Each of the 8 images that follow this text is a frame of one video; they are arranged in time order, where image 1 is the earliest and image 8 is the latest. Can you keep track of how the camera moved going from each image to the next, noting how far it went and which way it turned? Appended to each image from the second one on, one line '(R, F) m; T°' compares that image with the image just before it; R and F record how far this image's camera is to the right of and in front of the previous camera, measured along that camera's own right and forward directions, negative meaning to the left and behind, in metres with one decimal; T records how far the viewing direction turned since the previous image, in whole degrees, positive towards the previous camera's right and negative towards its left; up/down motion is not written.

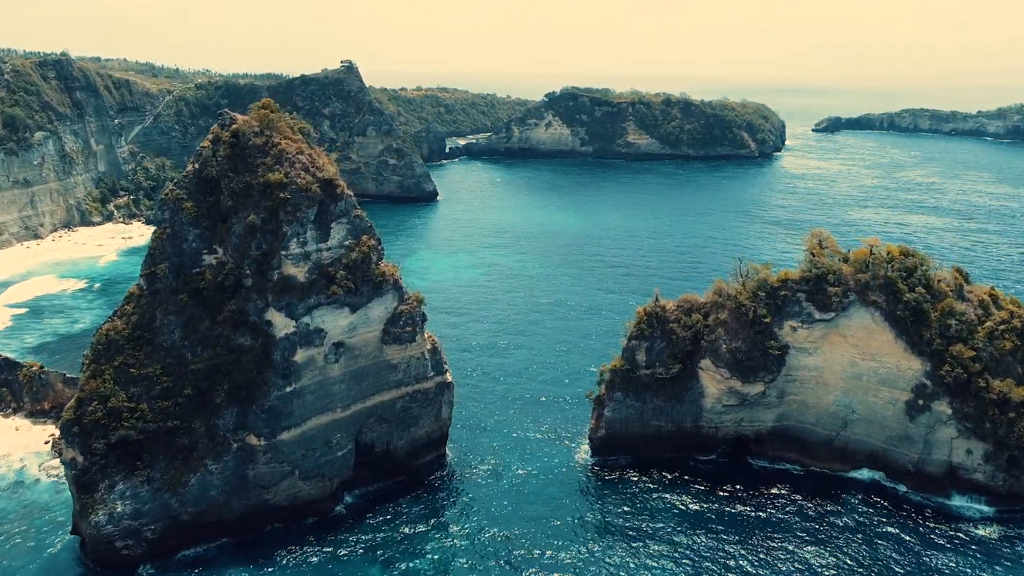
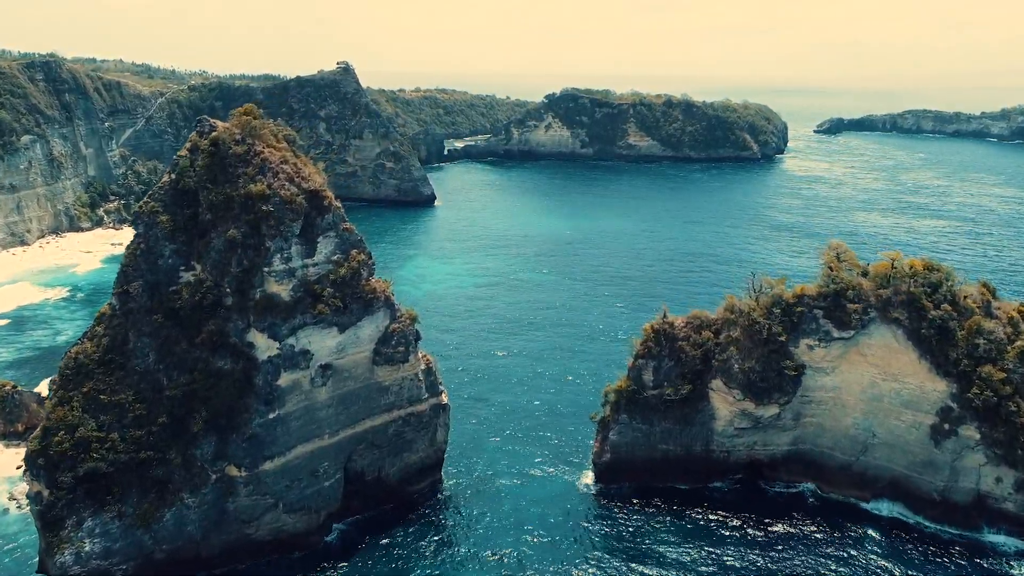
(0.0, +2.6) m; 0°
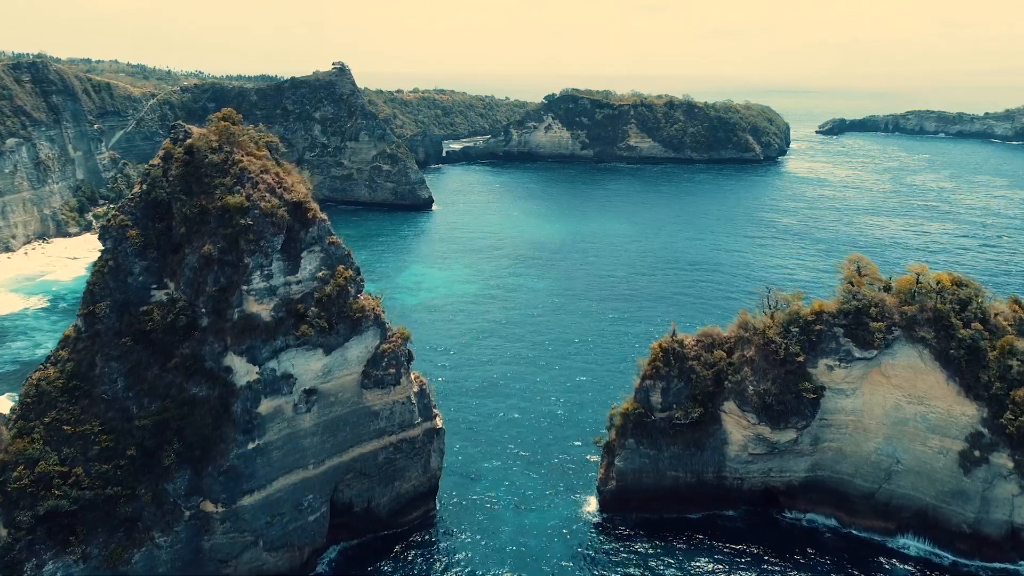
(0.0, +2.7) m; 0°
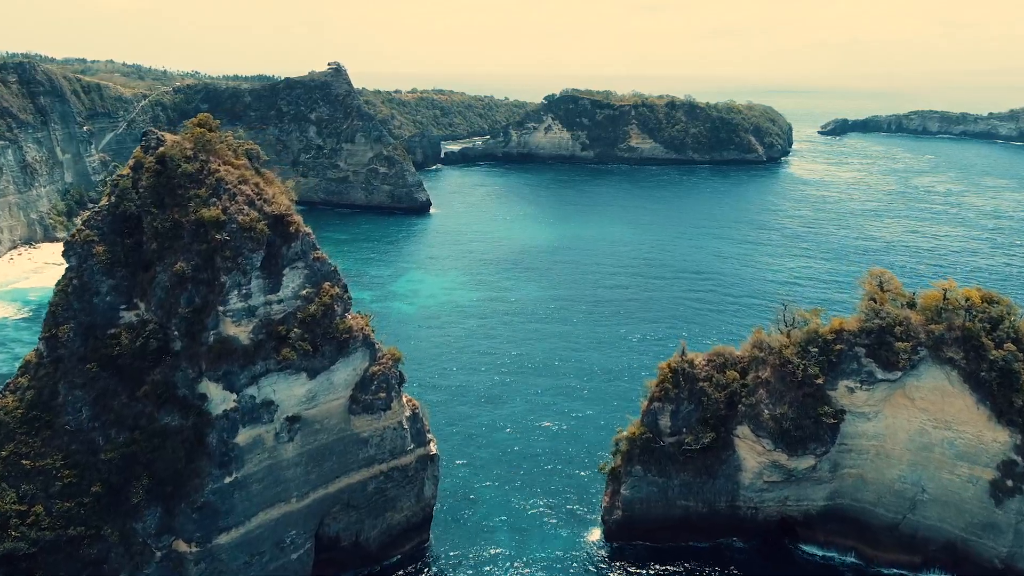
(0.0, +2.6) m; 0°
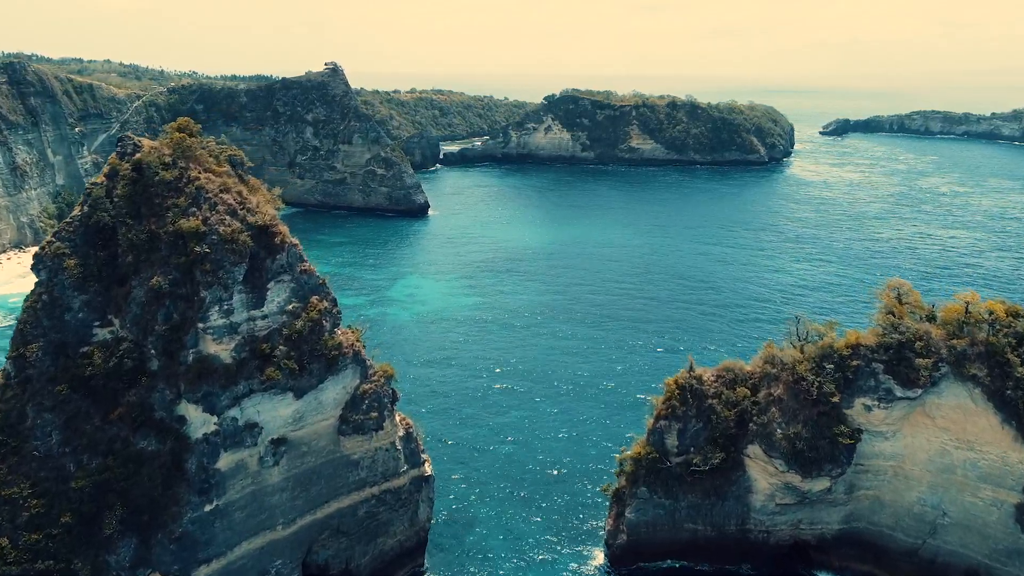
(0.0, +1.9) m; 0°
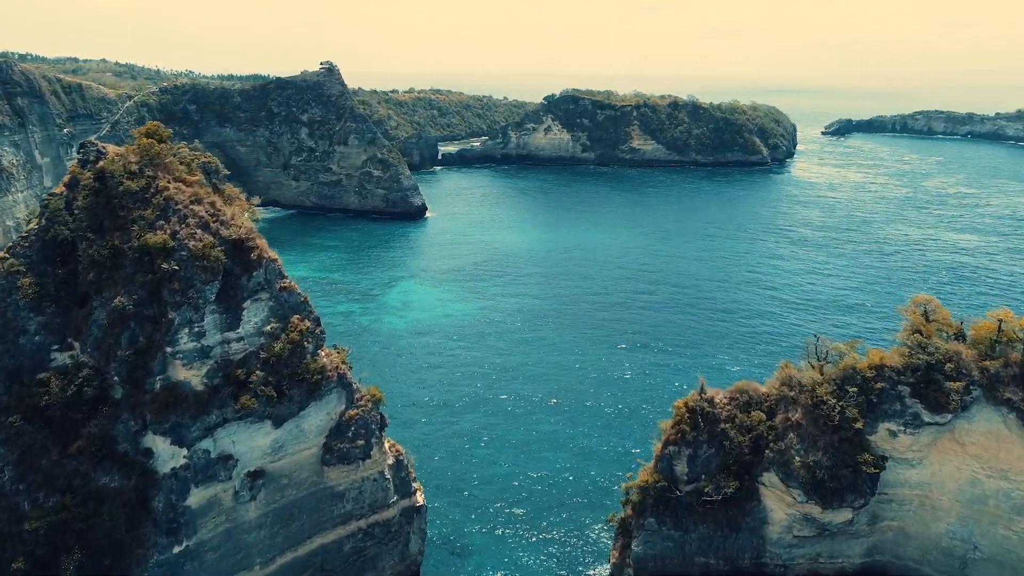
(+0.1, +2.5) m; 0°
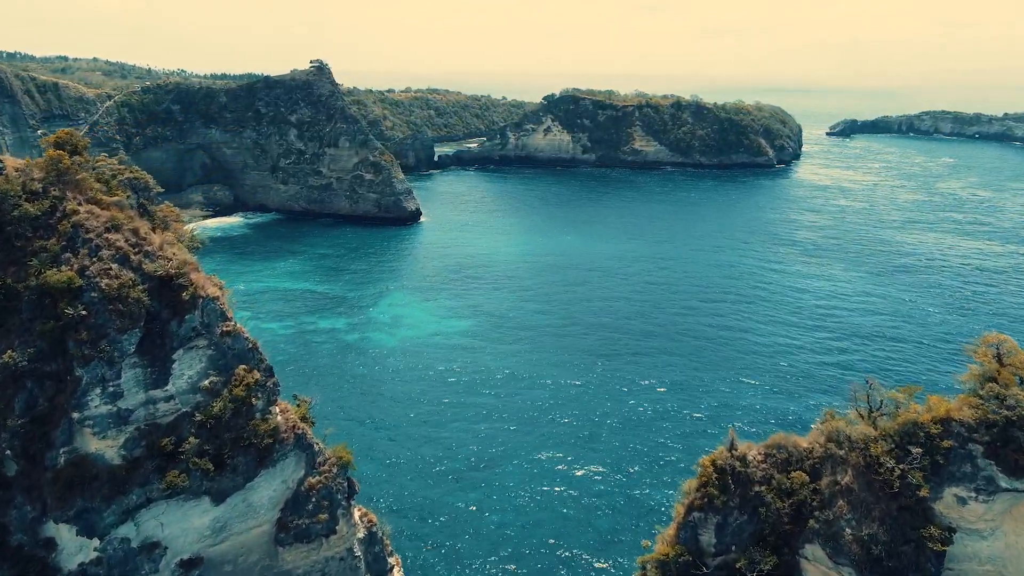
(+0.1, +5.3) m; 0°
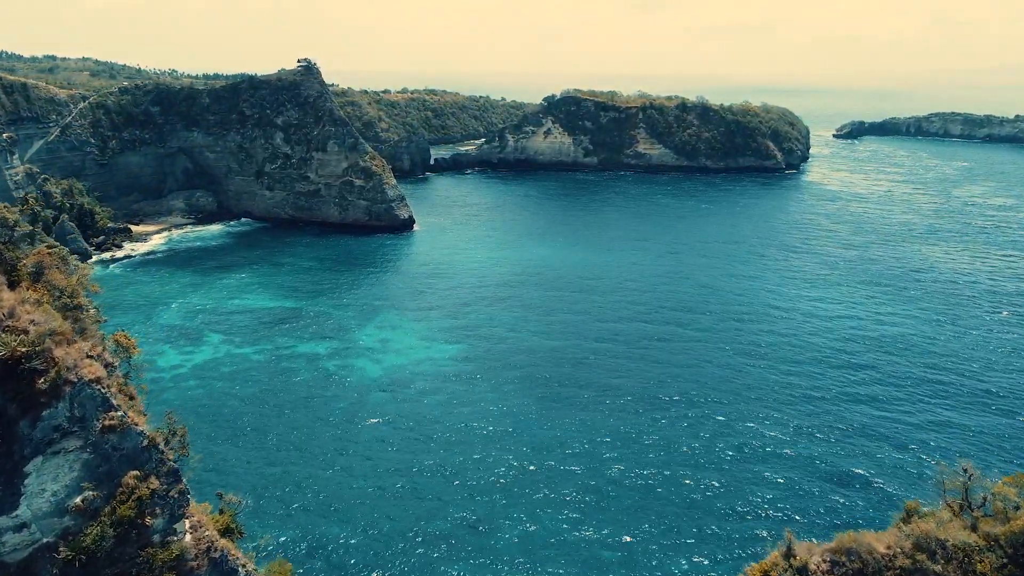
(+0.1, +6.5) m; 0°
